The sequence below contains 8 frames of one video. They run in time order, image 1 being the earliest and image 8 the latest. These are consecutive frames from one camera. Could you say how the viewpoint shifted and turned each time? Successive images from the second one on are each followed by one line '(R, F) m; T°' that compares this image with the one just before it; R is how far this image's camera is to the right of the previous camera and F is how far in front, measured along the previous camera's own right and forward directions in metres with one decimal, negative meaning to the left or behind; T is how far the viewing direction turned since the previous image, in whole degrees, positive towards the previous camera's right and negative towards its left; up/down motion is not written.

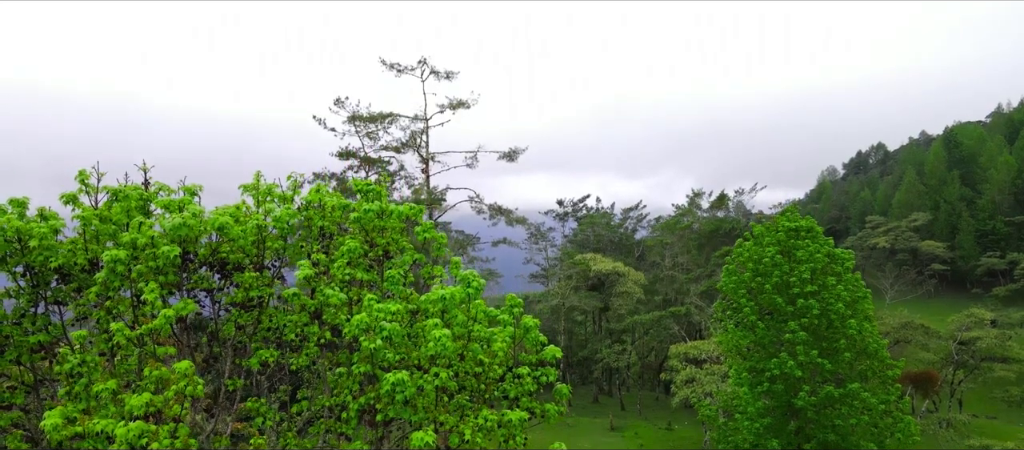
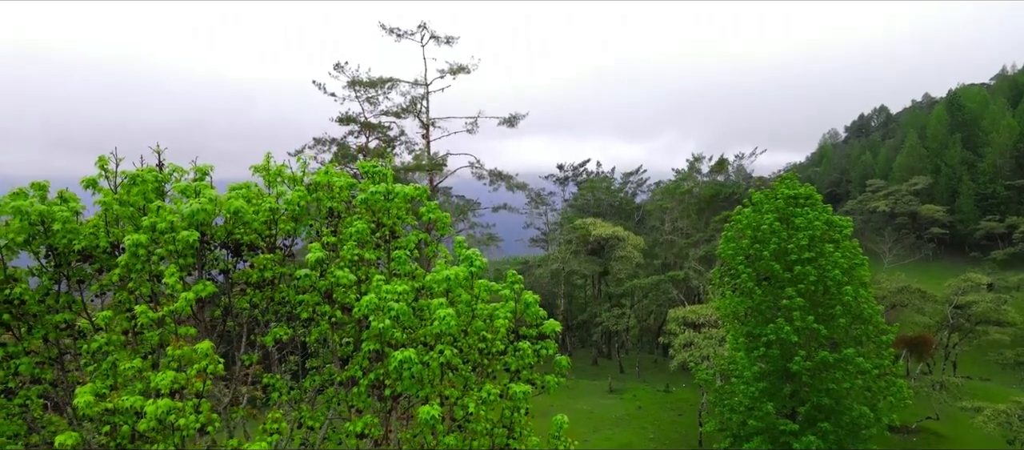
(0.0, -0.1) m; 0°
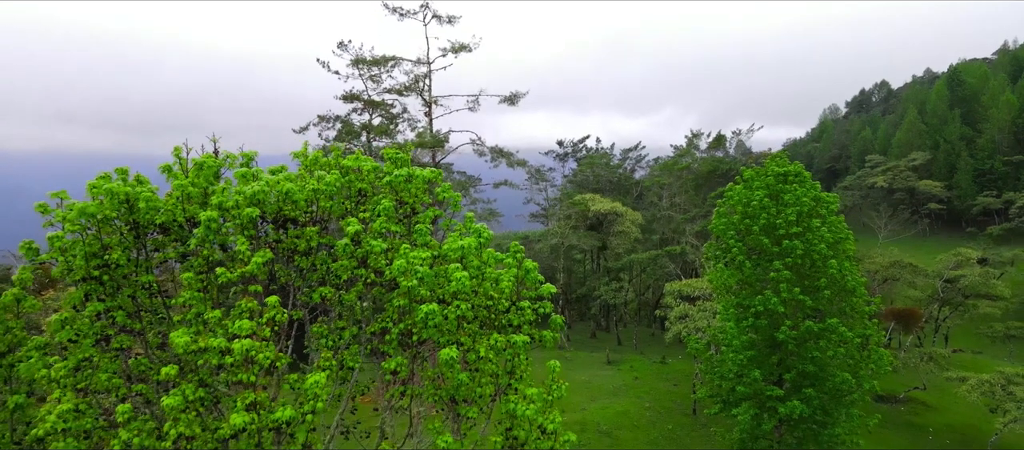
(0.0, -0.8) m; 0°
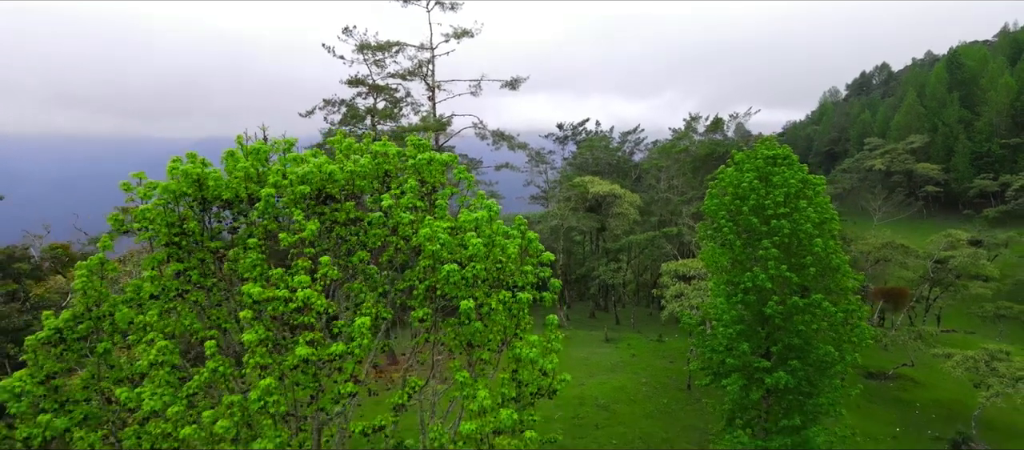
(0.0, -0.9) m; 0°
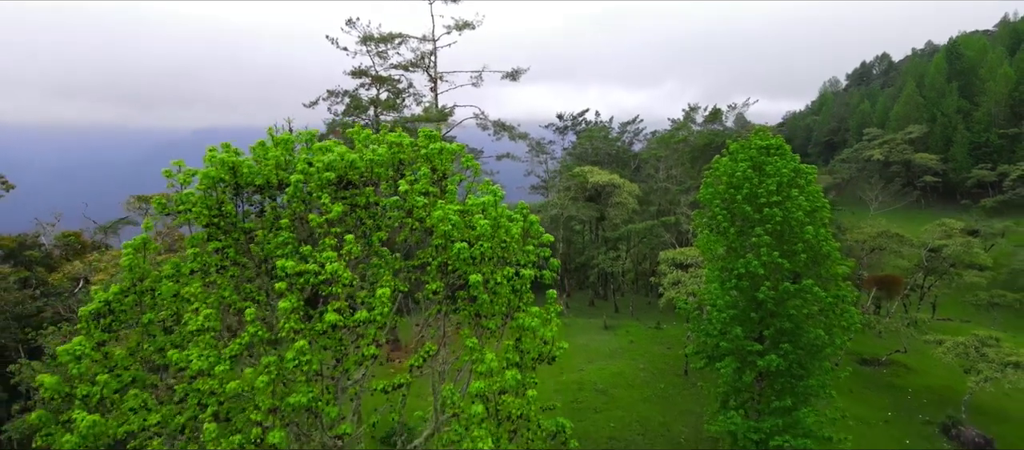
(0.0, -0.6) m; 0°
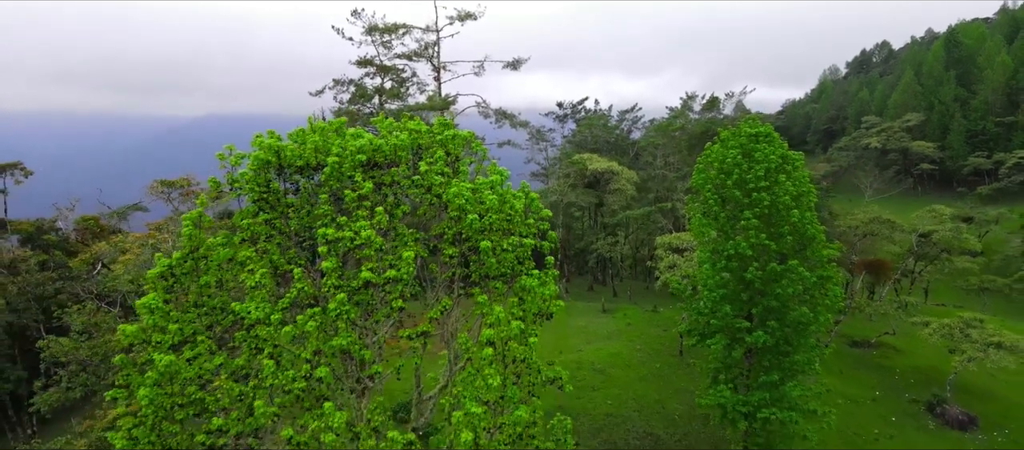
(0.0, -1.0) m; 0°
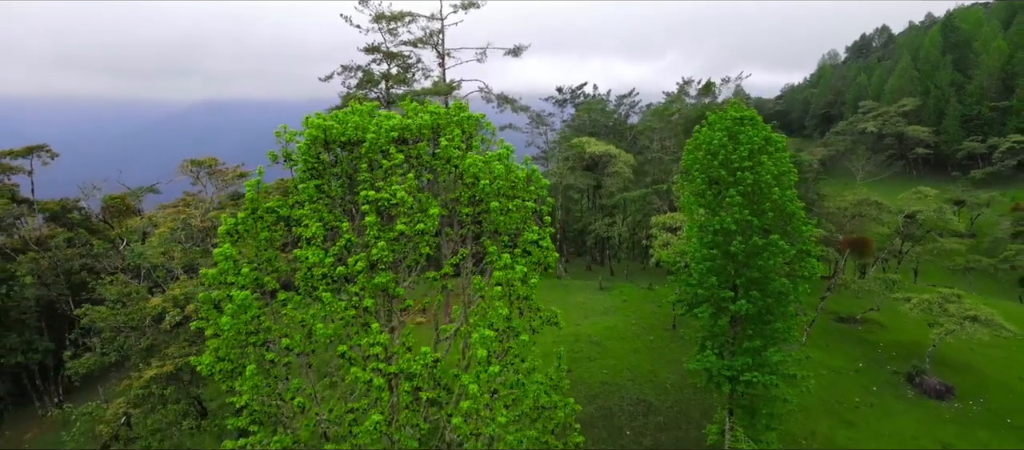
(0.0, -1.6) m; 0°
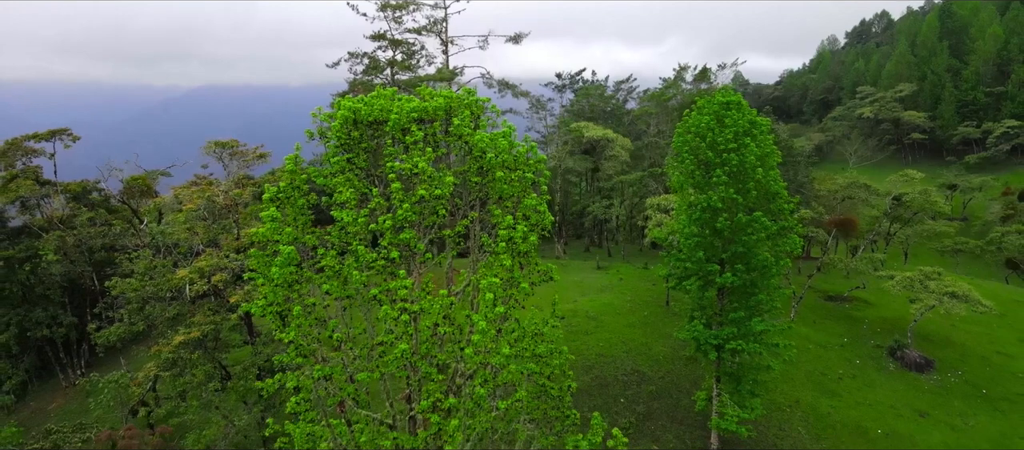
(0.0, -1.5) m; 0°
